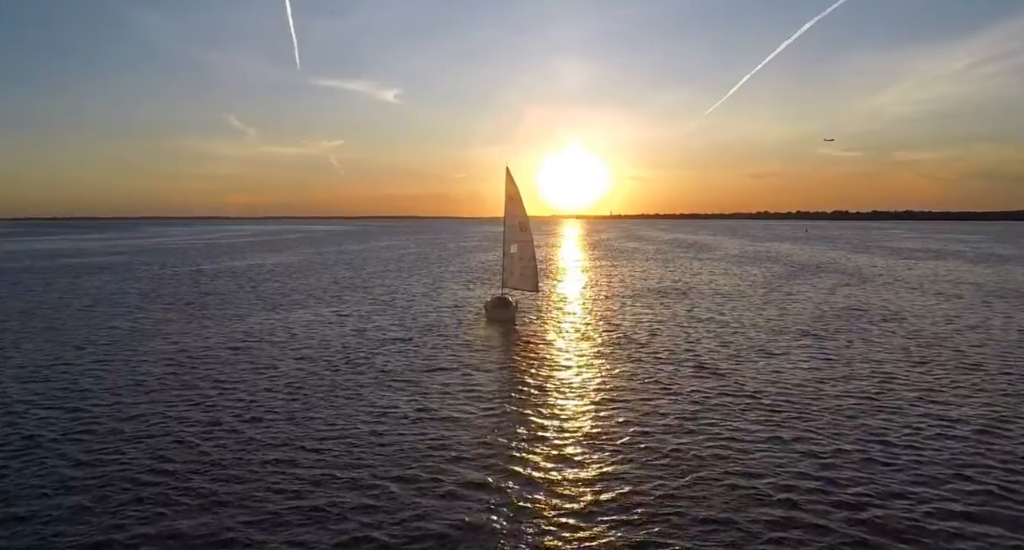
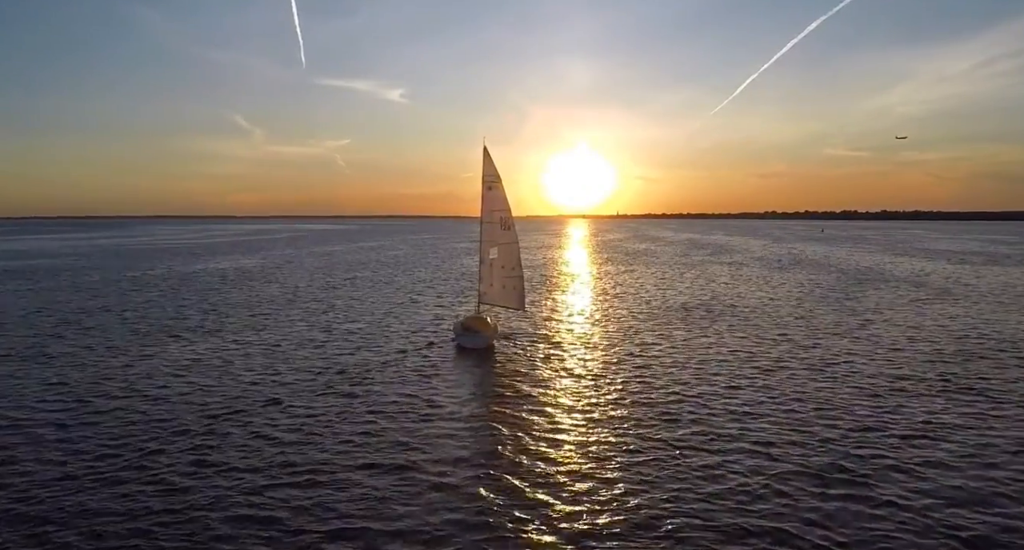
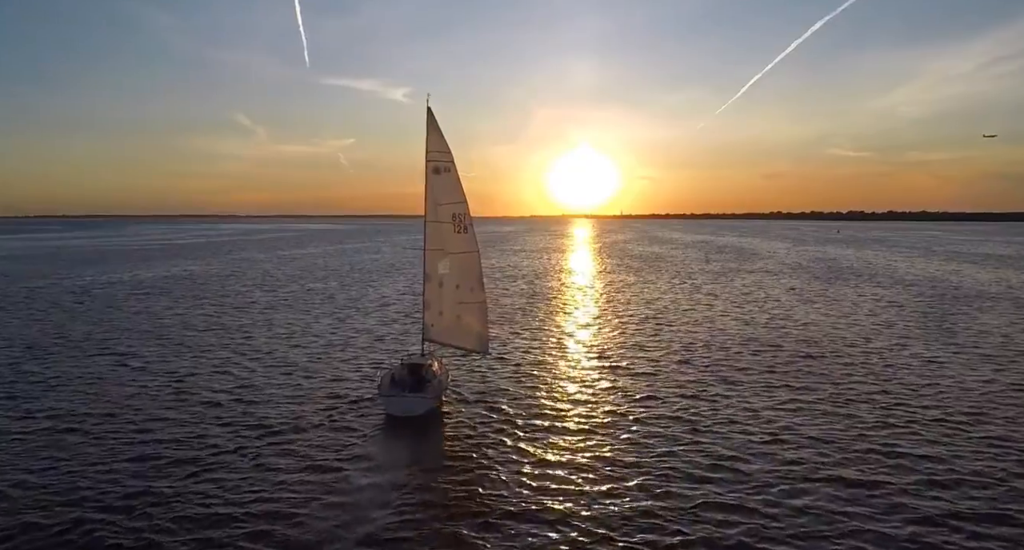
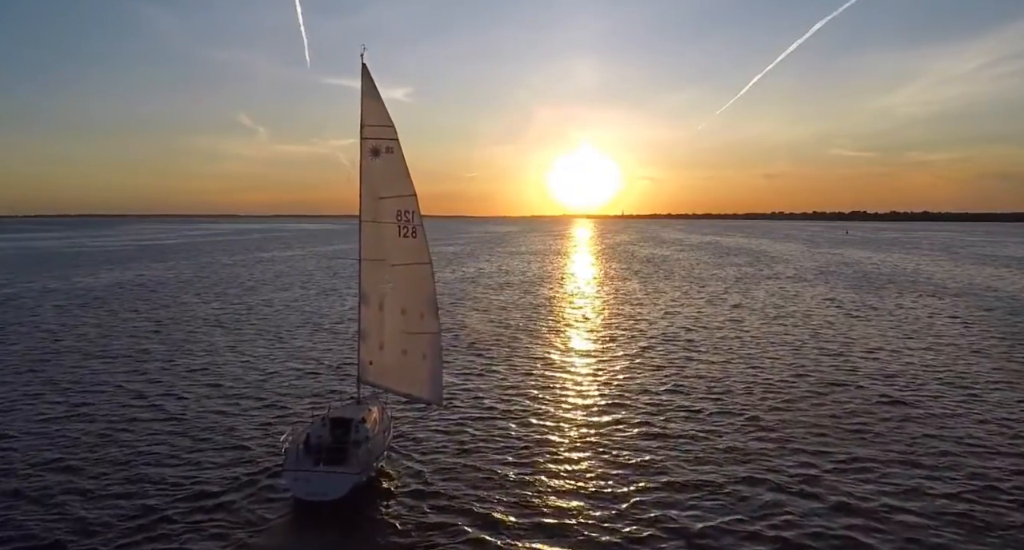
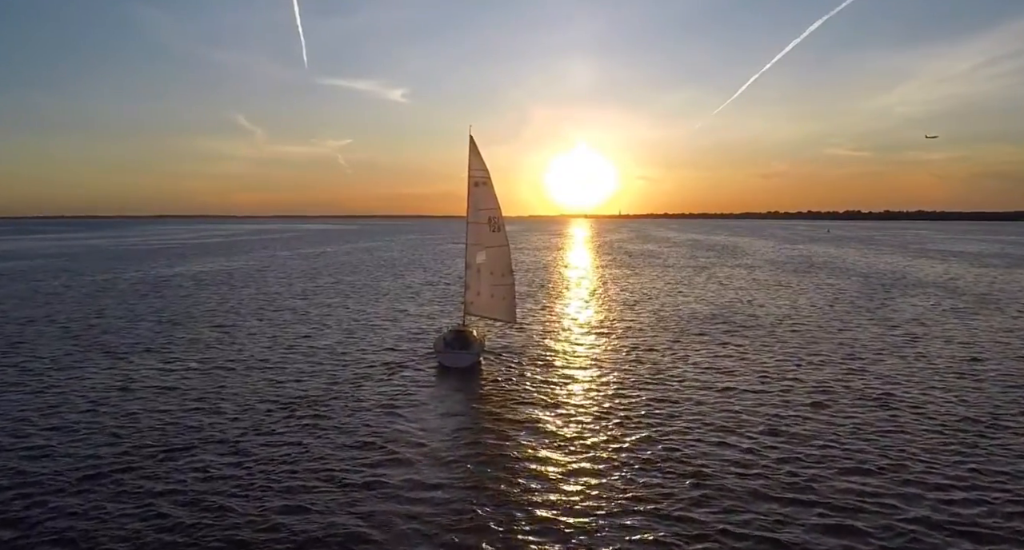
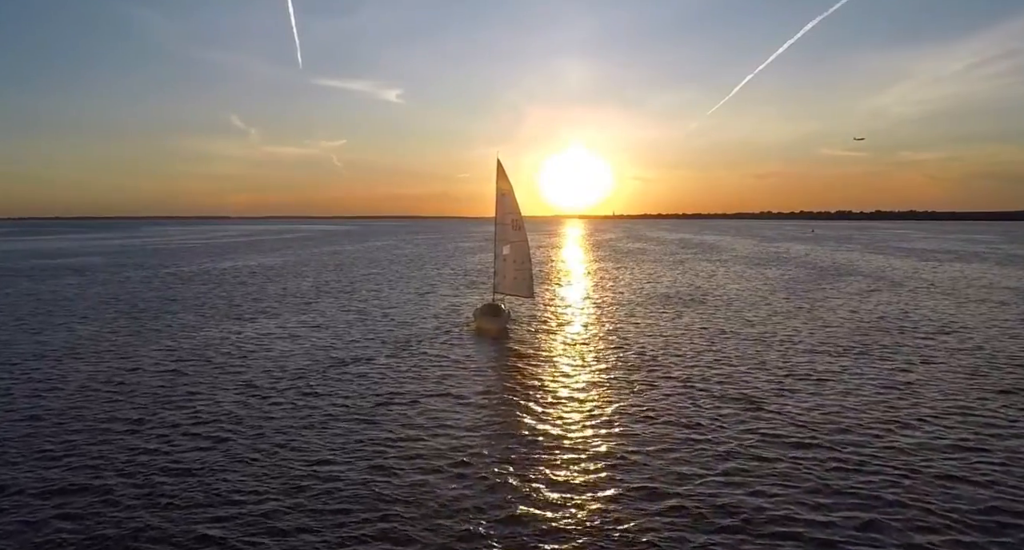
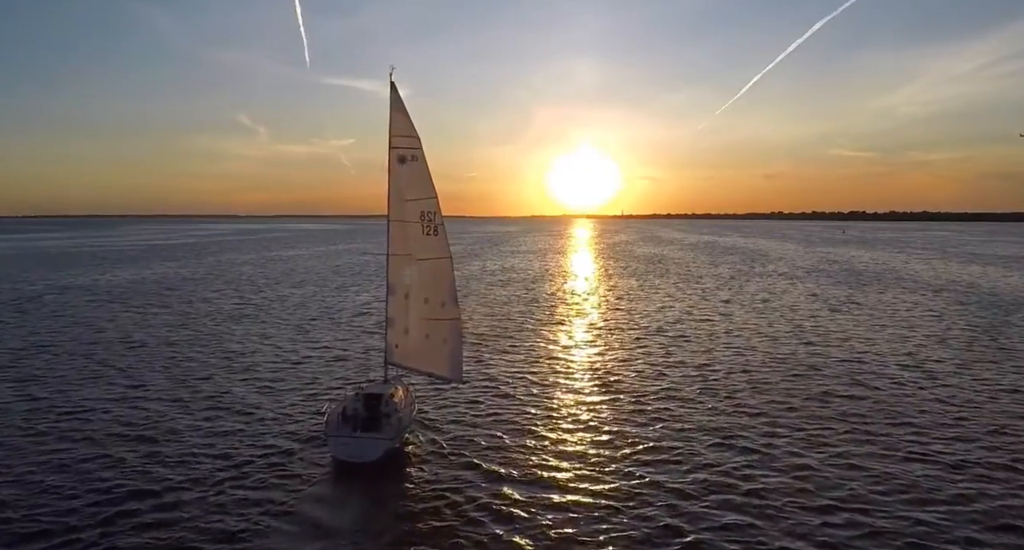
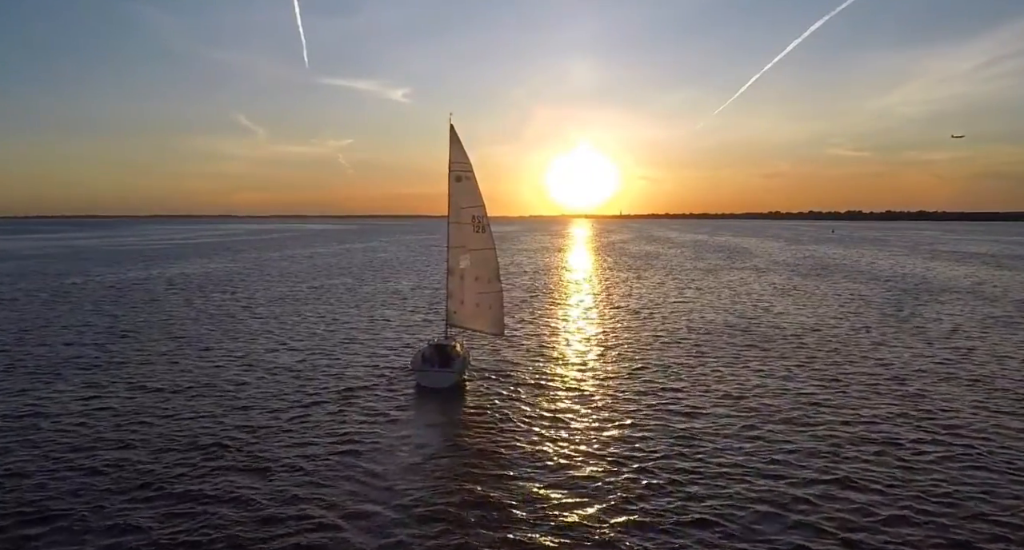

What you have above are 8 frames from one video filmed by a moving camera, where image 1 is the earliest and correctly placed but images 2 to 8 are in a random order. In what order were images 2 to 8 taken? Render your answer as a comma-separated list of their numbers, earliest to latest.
6, 2, 5, 8, 3, 7, 4
